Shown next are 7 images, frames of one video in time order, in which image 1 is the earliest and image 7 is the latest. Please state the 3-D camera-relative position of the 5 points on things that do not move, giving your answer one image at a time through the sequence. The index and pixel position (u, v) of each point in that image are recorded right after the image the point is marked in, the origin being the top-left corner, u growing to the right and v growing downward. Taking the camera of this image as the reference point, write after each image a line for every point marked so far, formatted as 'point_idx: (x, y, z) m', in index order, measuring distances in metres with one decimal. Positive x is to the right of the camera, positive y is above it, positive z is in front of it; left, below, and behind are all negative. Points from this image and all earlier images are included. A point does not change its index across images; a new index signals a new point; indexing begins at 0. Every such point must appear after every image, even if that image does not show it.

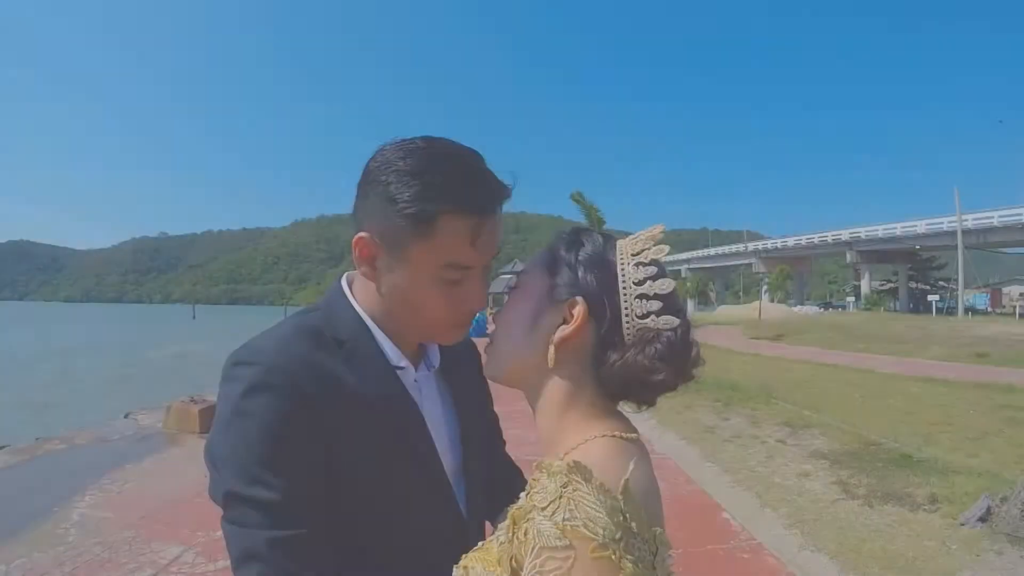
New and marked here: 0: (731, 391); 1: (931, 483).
0: (+4.2, -2.0, +12.2) m
1: (+4.3, -2.0, +6.5) m
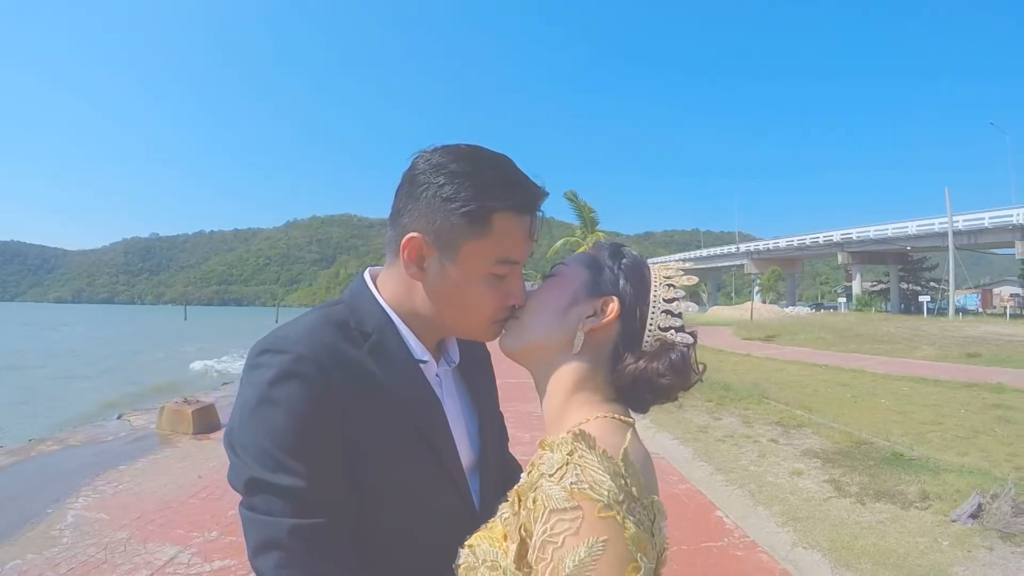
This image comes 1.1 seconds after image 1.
0: (+4.1, -2.0, +12.3) m
1: (+4.3, -2.0, +6.6) m
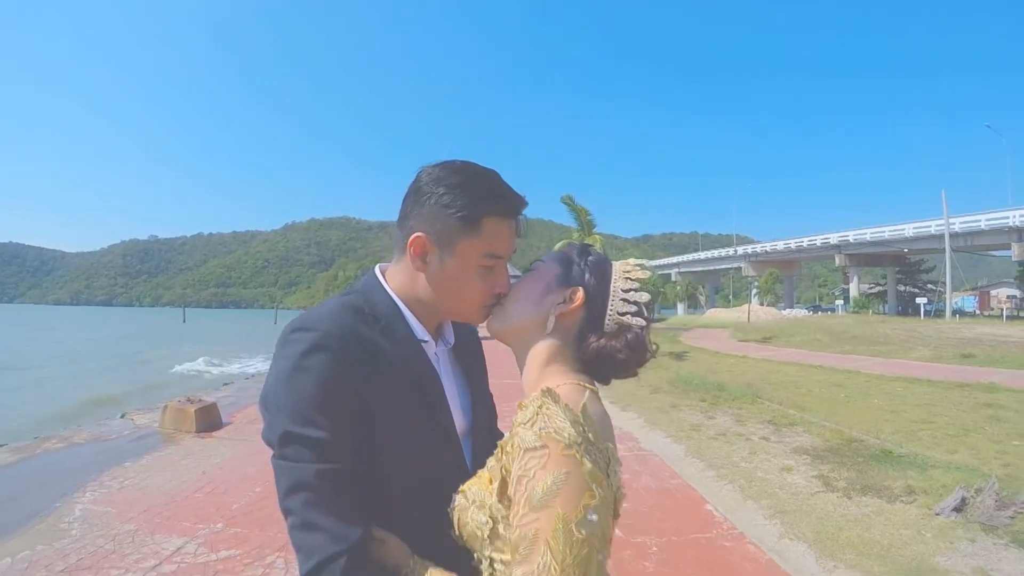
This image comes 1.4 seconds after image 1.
0: (+4.0, -2.0, +12.5) m
1: (+4.2, -2.0, +6.7) m
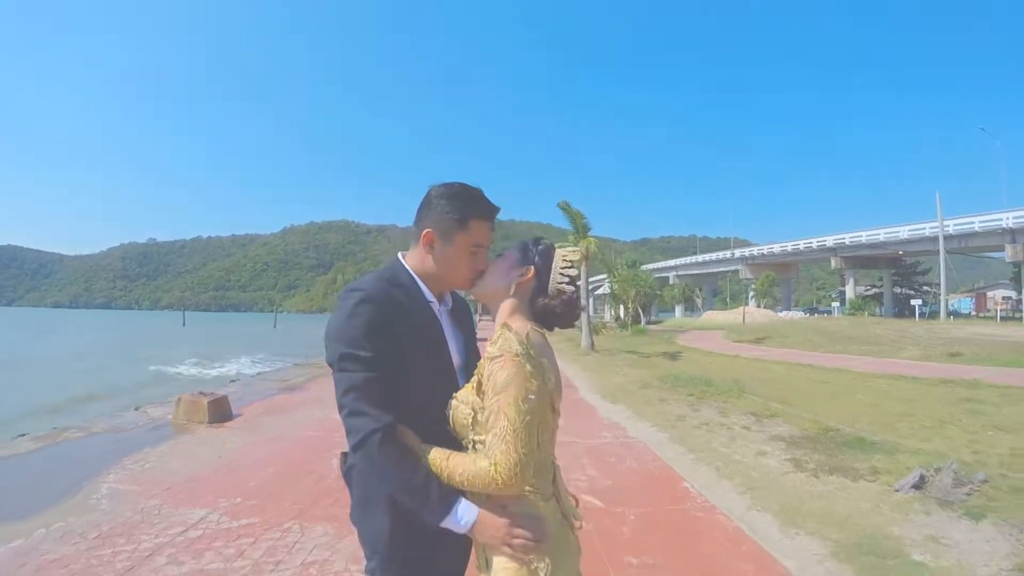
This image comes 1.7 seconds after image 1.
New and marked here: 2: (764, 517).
0: (+4.0, -2.0, +12.9) m
1: (+4.2, -2.0, +7.2) m
2: (+2.1, -1.9, +5.2) m
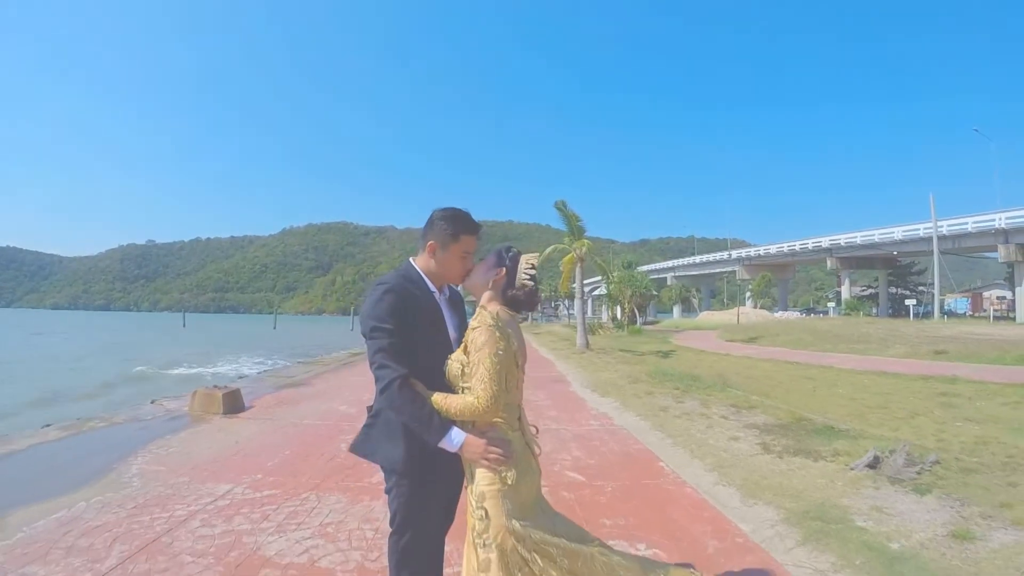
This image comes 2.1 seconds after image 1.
0: (+3.9, -2.0, +13.6) m
1: (+4.1, -1.9, +7.8) m
2: (+2.0, -1.9, +5.8) m
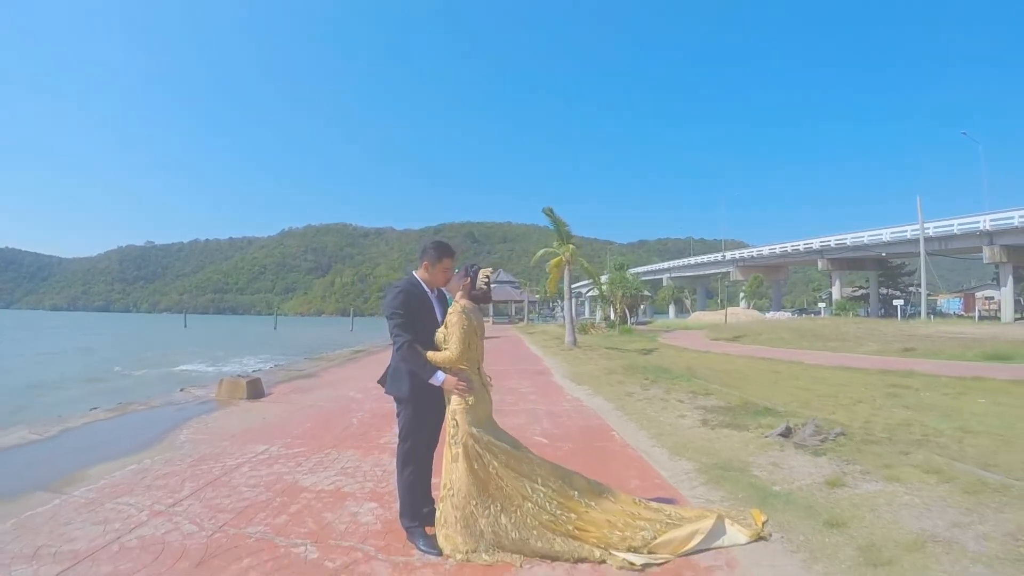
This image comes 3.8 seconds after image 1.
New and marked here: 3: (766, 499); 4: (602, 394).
0: (+3.6, -2.0, +15.1) m
1: (+3.8, -2.0, +9.3) m
2: (+1.7, -1.9, +7.3) m
3: (+2.3, -1.9, +5.8) m
4: (+1.7, -1.9, +11.5) m
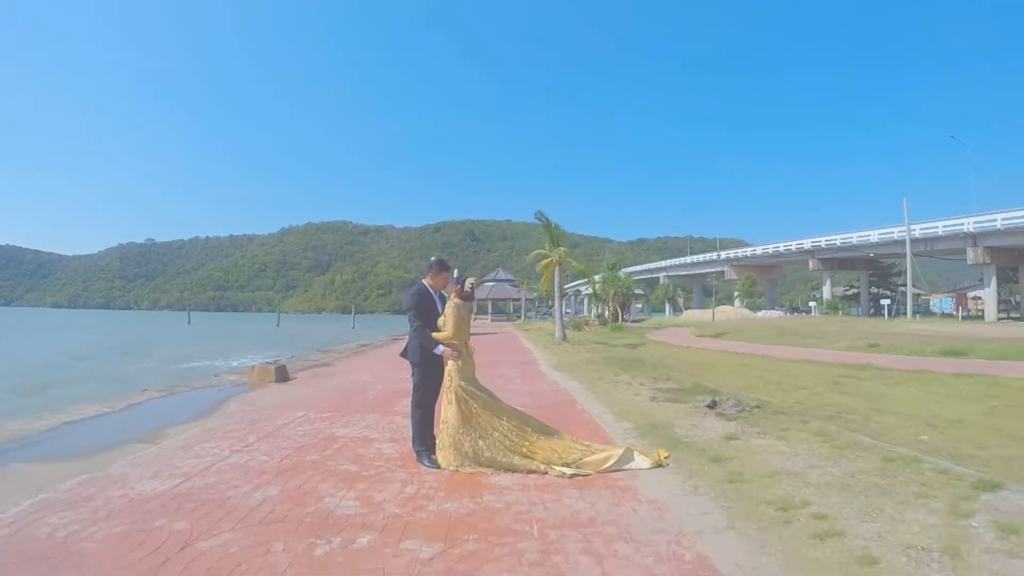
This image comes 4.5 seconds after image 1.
0: (+3.3, -2.0, +17.2) m
1: (+3.5, -2.0, +11.4) m
2: (+1.5, -1.9, +9.4) m
3: (+2.0, -2.0, +7.8) m
4: (+1.4, -1.9, +13.6) m
